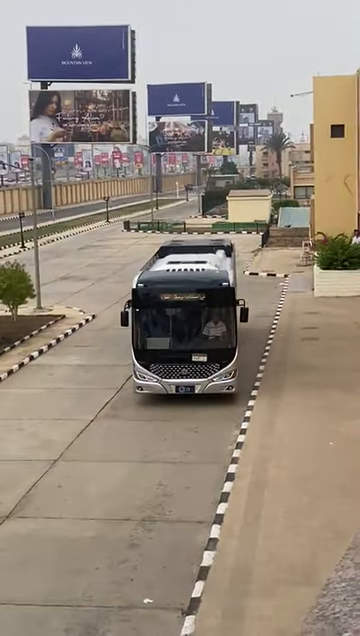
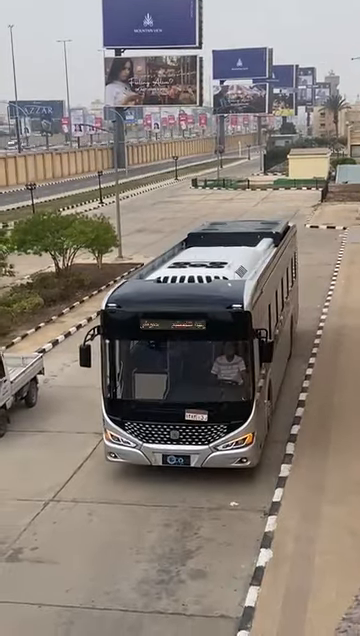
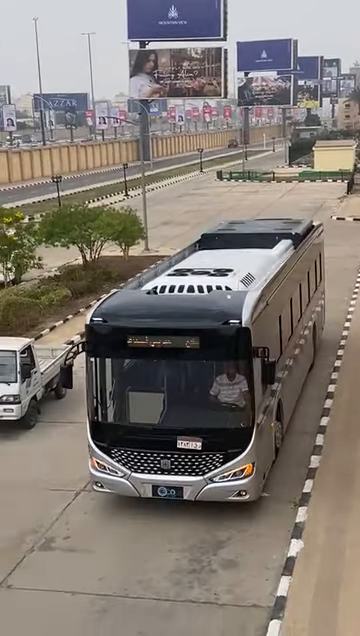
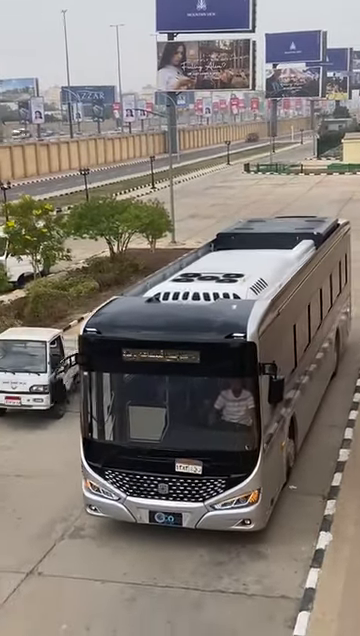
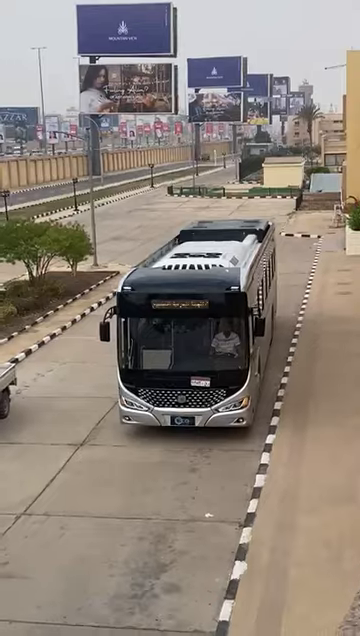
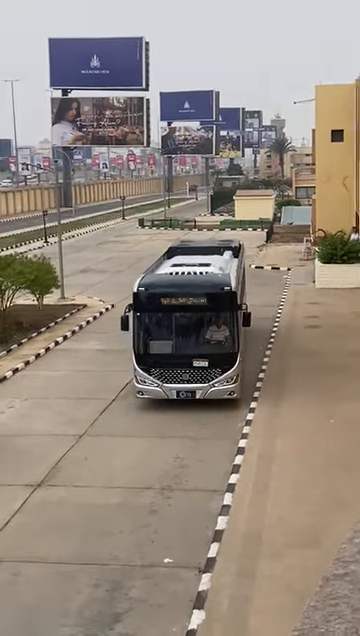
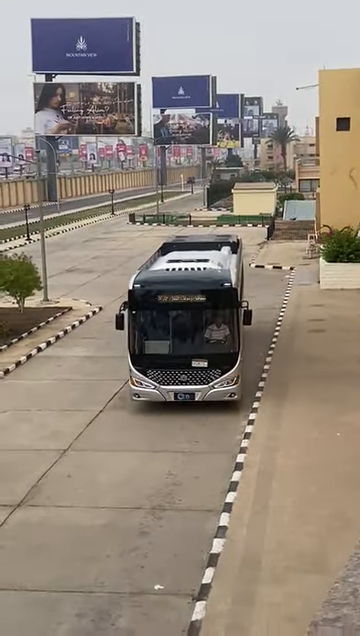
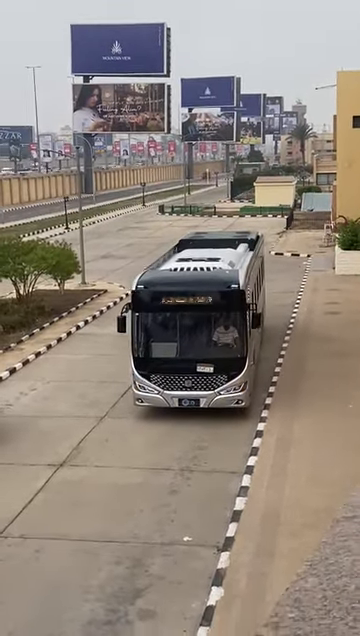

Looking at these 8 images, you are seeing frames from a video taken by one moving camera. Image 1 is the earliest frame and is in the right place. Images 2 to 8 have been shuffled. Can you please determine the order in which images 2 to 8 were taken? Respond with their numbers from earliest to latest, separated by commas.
7, 6, 8, 5, 2, 3, 4
